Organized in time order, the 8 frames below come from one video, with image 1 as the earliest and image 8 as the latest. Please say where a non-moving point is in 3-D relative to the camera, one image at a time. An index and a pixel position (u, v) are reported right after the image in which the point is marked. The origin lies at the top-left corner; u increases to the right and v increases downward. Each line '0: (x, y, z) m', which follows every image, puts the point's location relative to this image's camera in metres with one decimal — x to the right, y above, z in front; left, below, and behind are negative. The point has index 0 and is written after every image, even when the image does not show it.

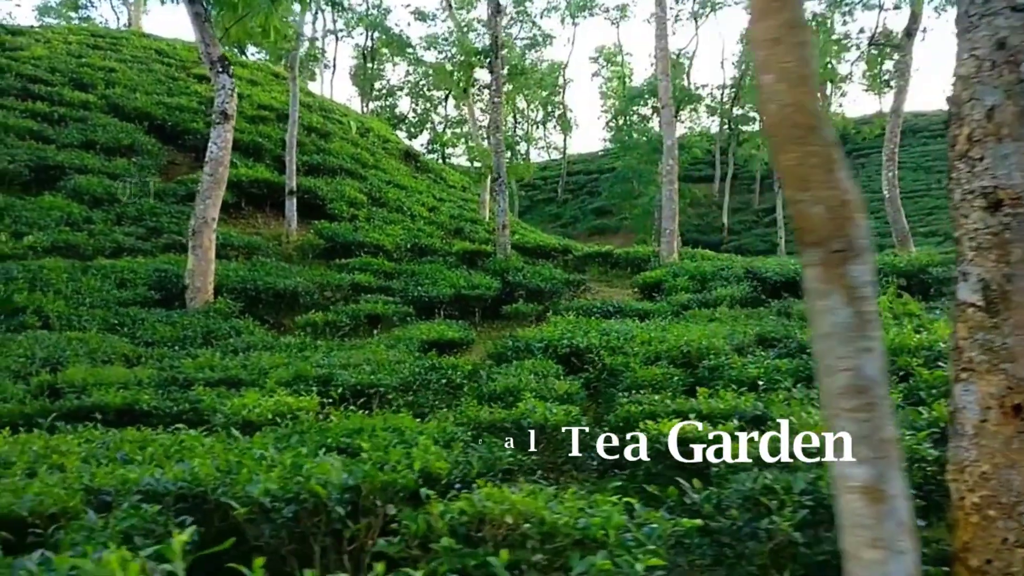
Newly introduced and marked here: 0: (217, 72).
0: (-3.8, +2.8, +12.7) m
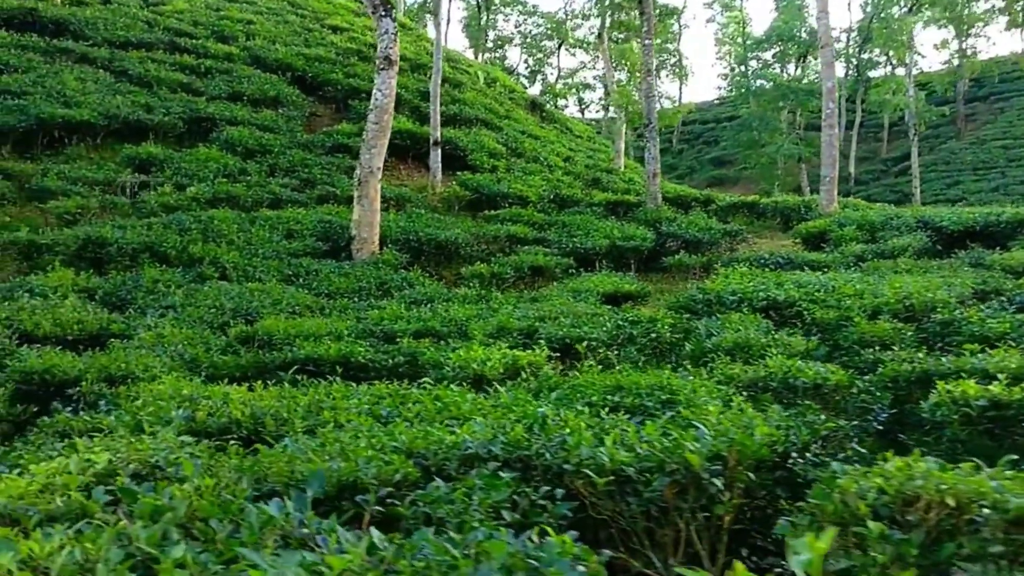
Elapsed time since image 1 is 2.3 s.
0: (-1.7, +3.4, +12.4) m
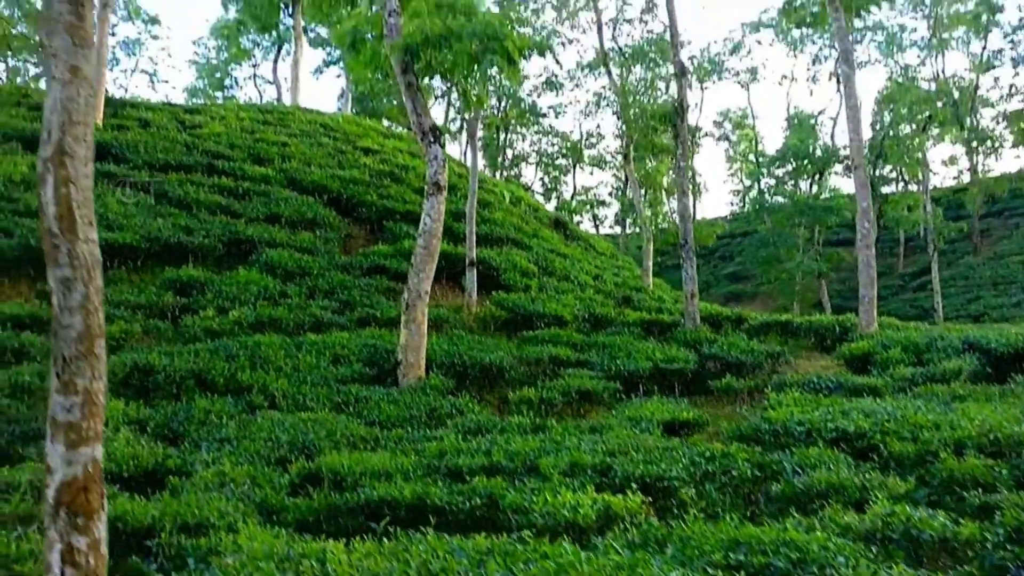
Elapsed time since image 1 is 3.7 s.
0: (-1.1, +1.8, +12.5) m
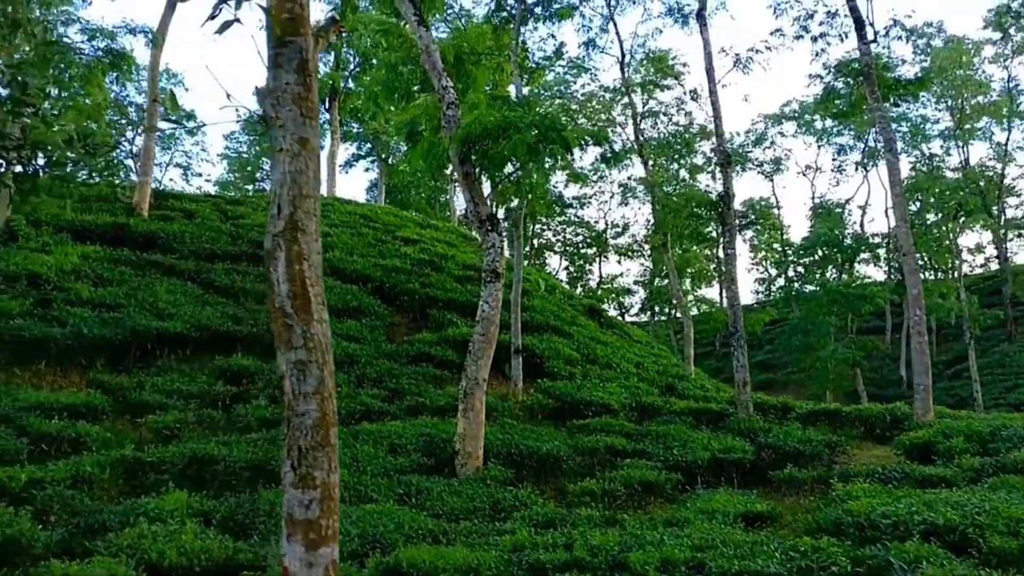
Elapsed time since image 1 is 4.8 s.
0: (-0.3, +0.7, +12.4) m
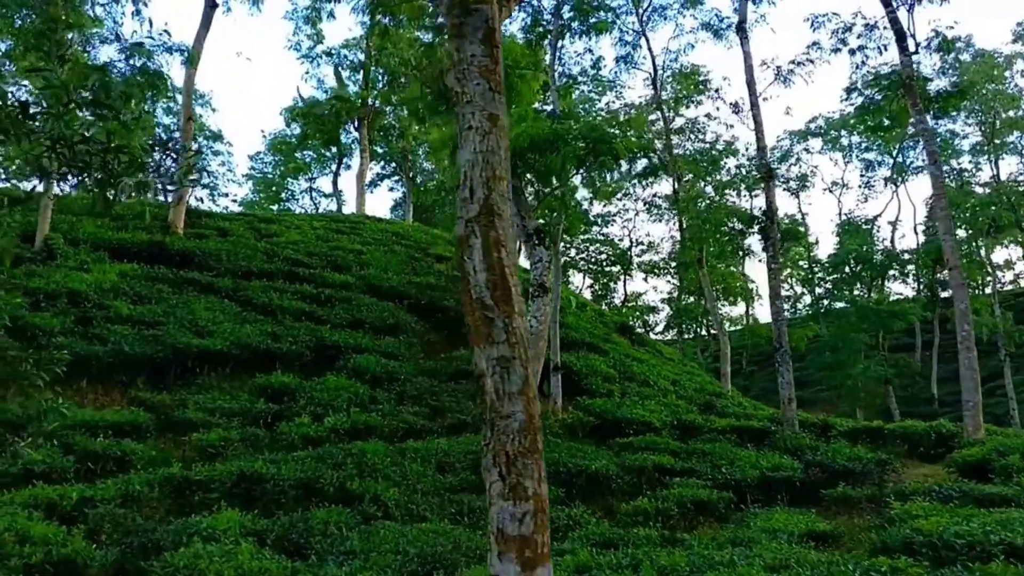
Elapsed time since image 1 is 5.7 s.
0: (+0.3, +0.5, +12.3) m
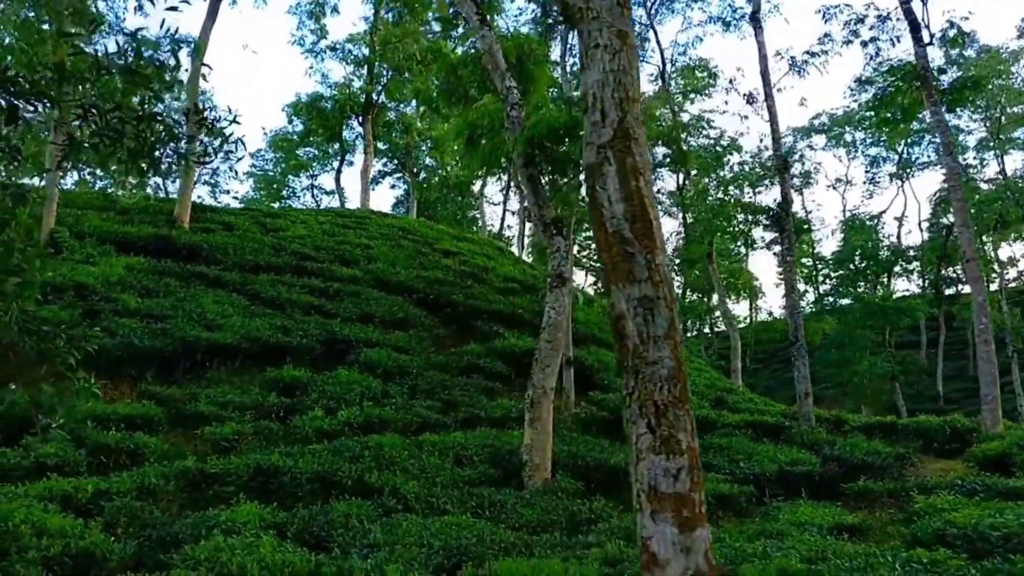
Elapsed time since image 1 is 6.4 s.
0: (+0.5, +0.7, +12.1) m
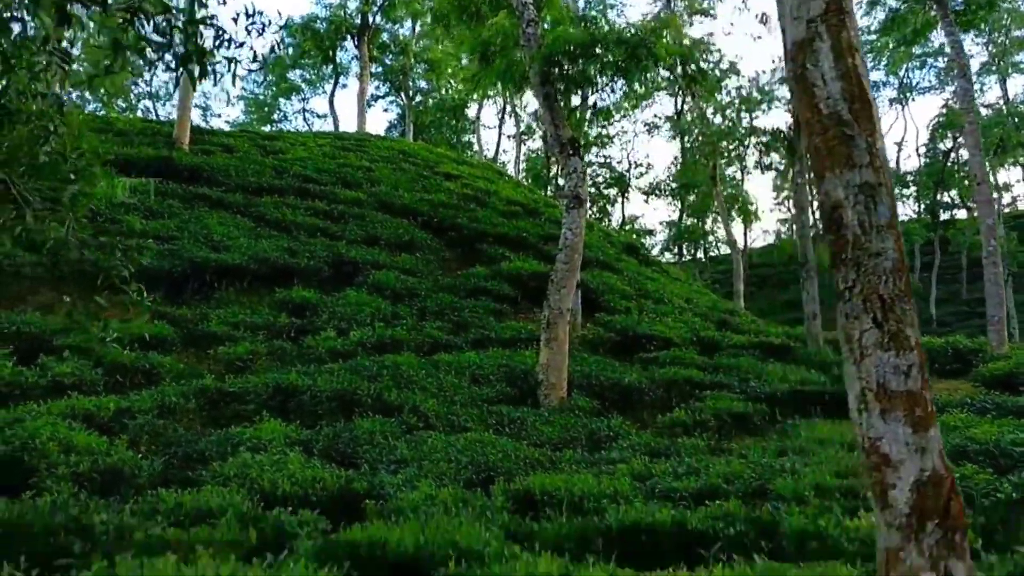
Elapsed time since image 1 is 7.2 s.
0: (+0.7, +1.6, +11.9) m
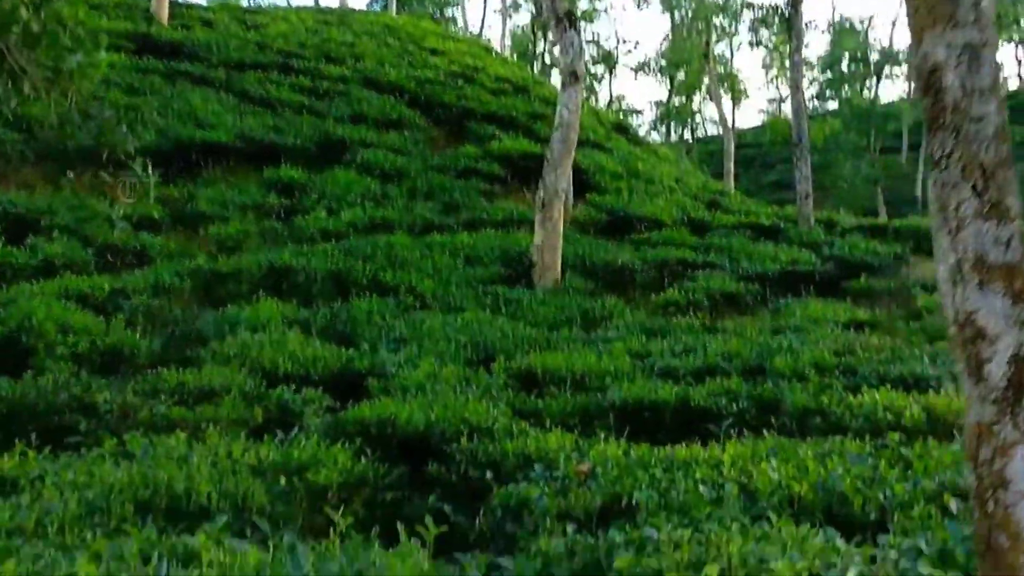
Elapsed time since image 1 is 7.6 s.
0: (+0.6, +3.1, +11.5) m
